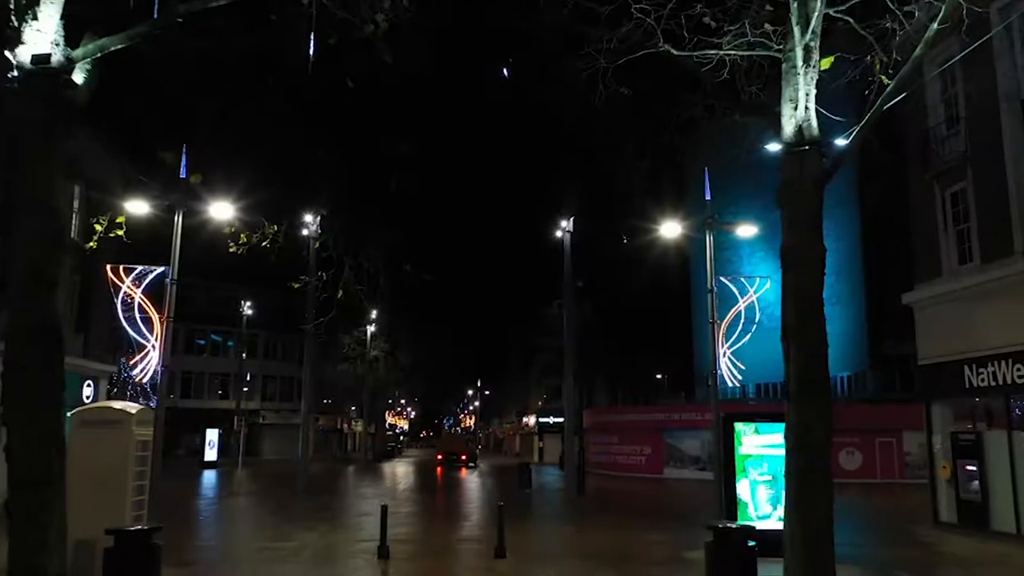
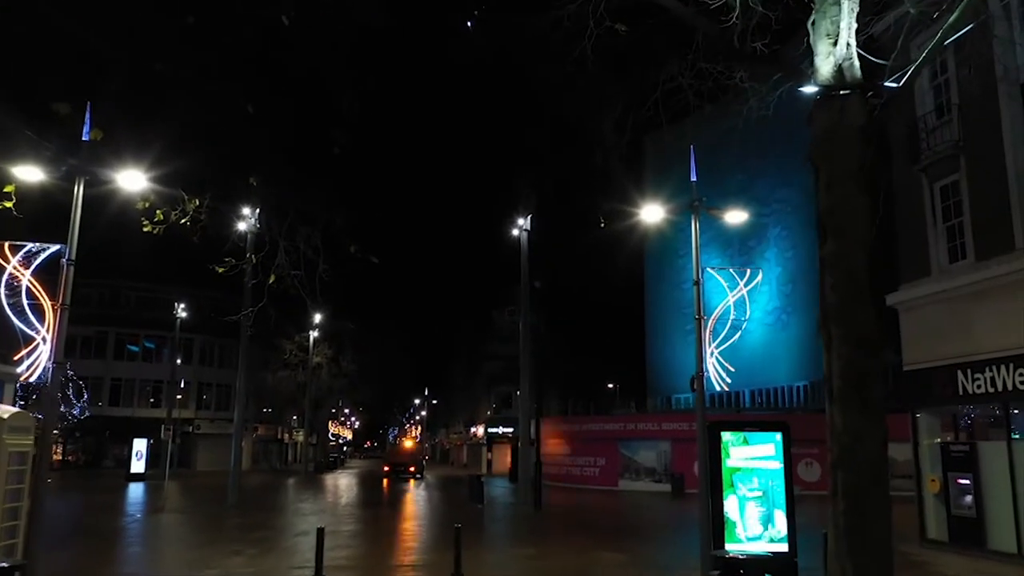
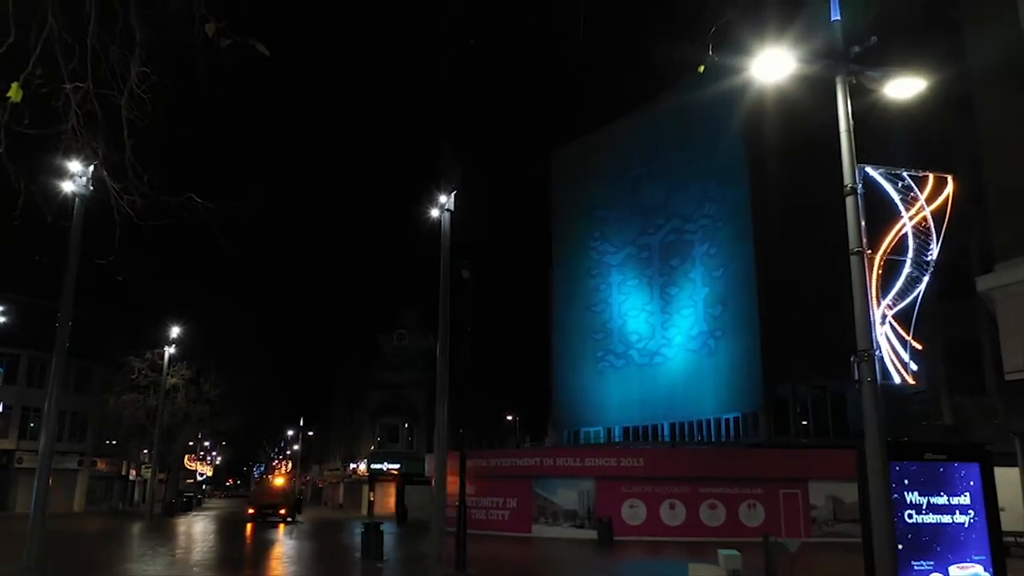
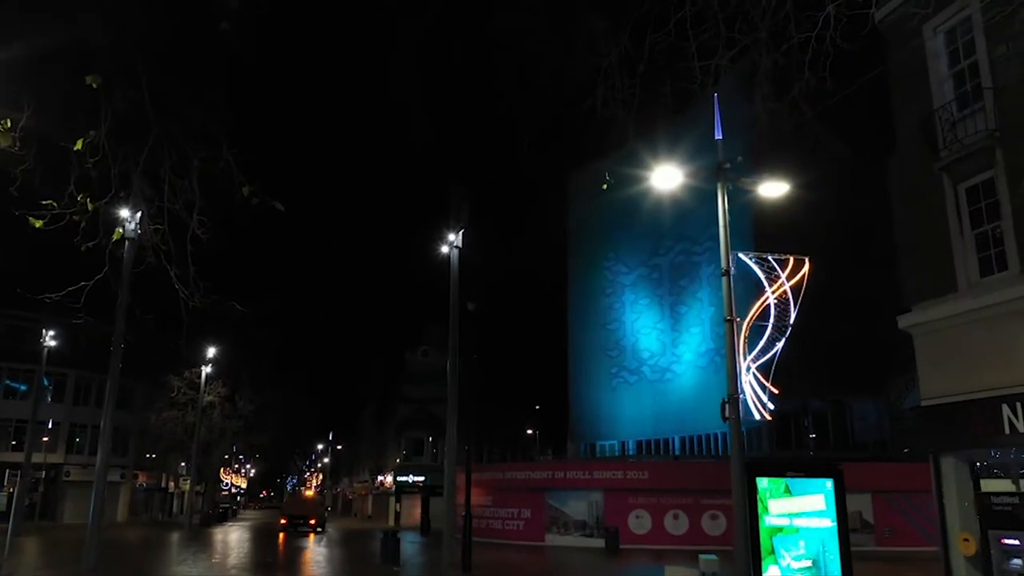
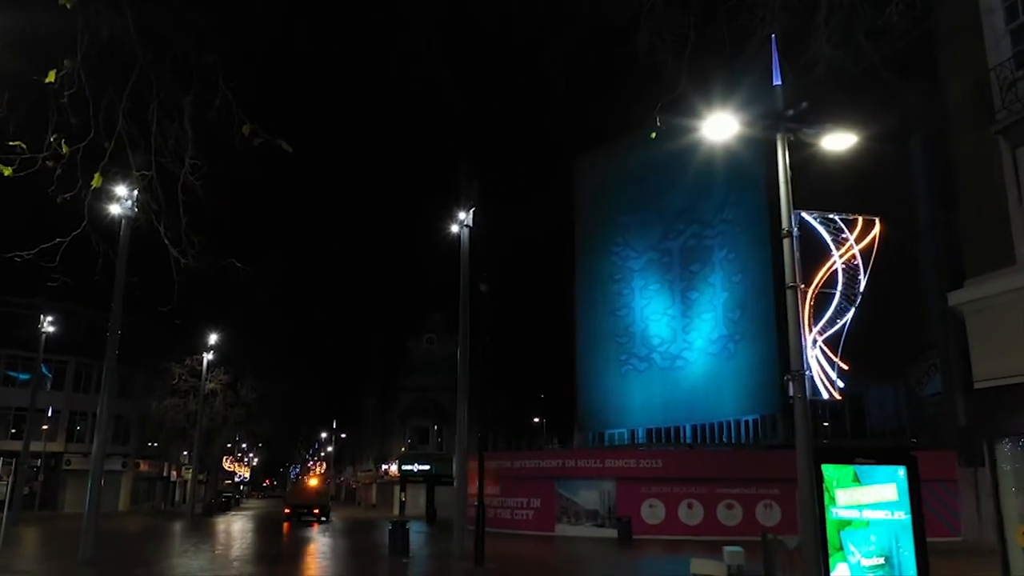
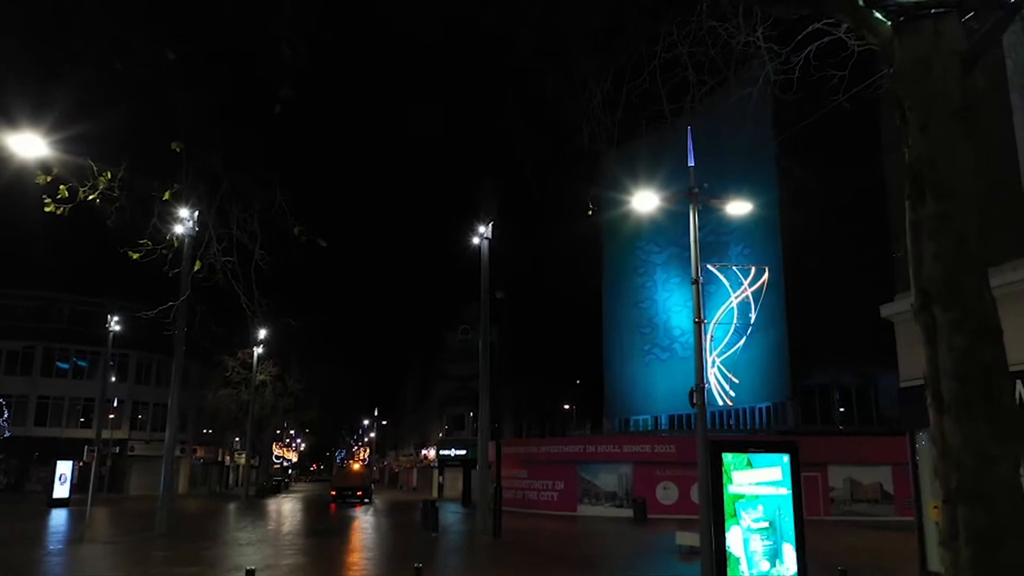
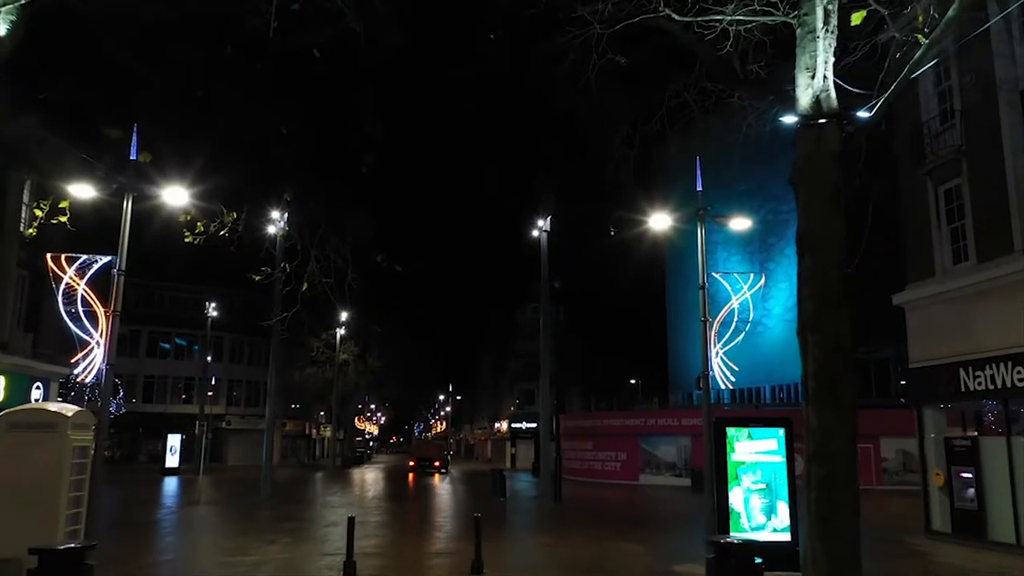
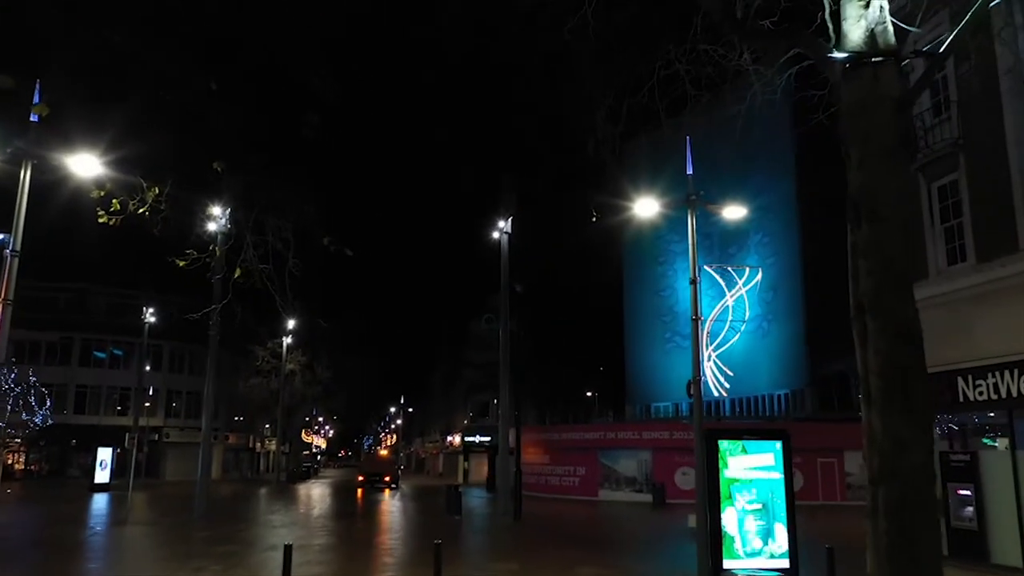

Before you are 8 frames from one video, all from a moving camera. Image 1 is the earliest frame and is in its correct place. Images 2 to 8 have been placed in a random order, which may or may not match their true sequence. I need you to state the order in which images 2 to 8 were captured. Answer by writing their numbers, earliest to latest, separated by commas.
7, 2, 8, 6, 4, 5, 3
